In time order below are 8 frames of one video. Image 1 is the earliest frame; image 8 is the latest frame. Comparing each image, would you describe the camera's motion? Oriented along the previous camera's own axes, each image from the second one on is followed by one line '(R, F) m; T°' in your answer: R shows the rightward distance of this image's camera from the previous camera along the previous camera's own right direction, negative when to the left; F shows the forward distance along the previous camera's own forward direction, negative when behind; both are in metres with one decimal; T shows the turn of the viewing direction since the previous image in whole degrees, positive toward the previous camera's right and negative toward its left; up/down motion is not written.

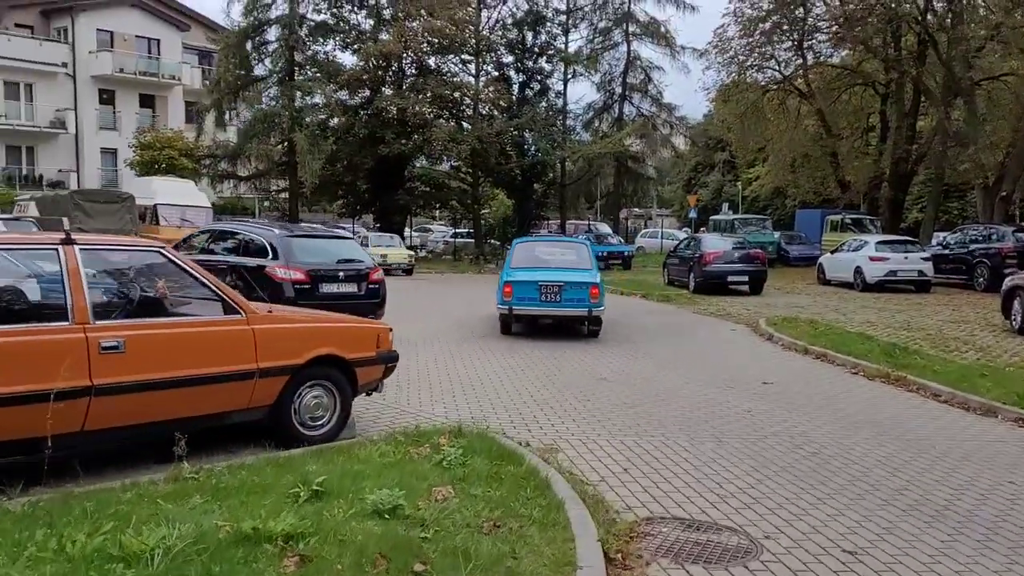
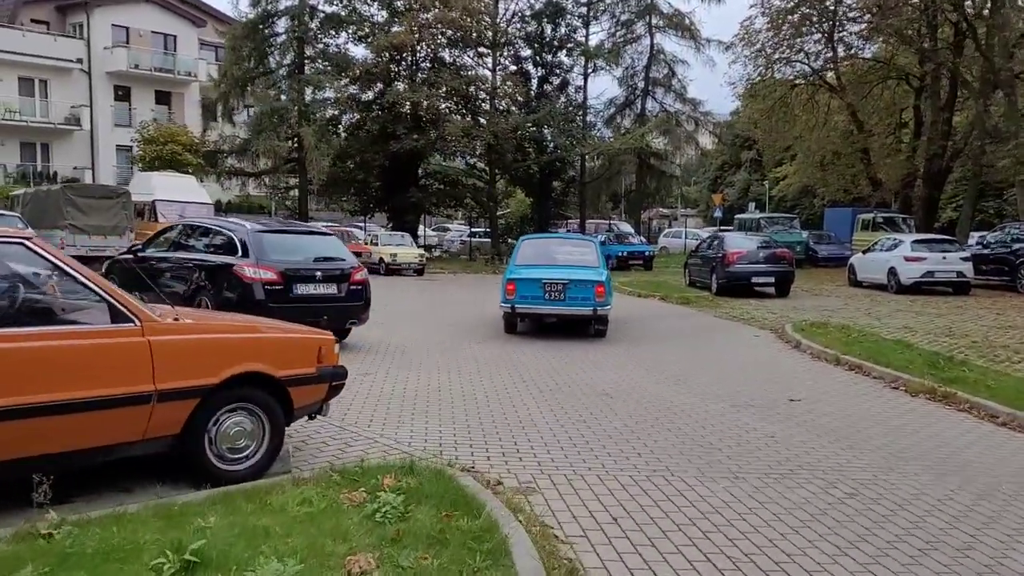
(+0.4, +1.2) m; -2°
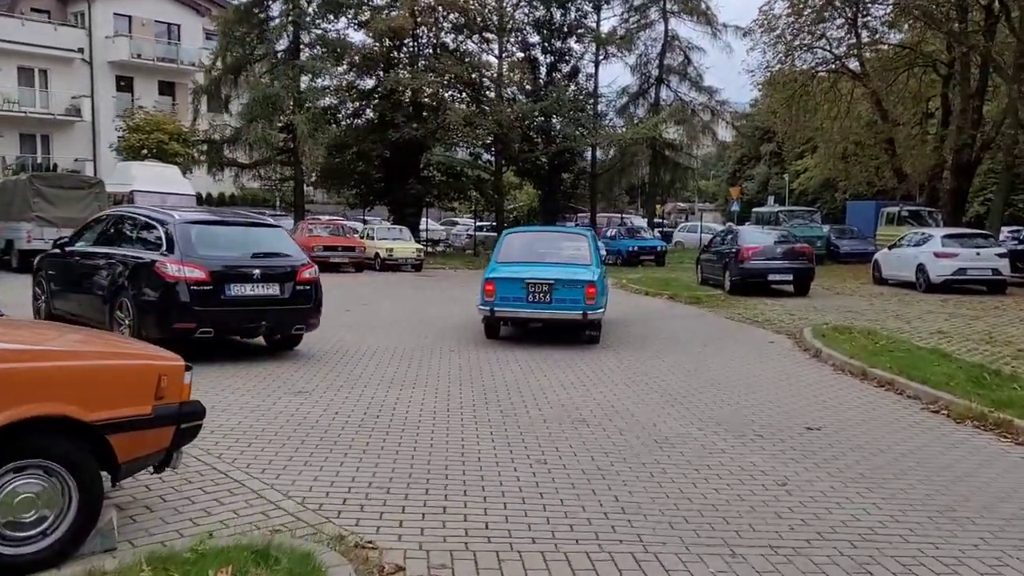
(+0.5, +1.6) m; -1°
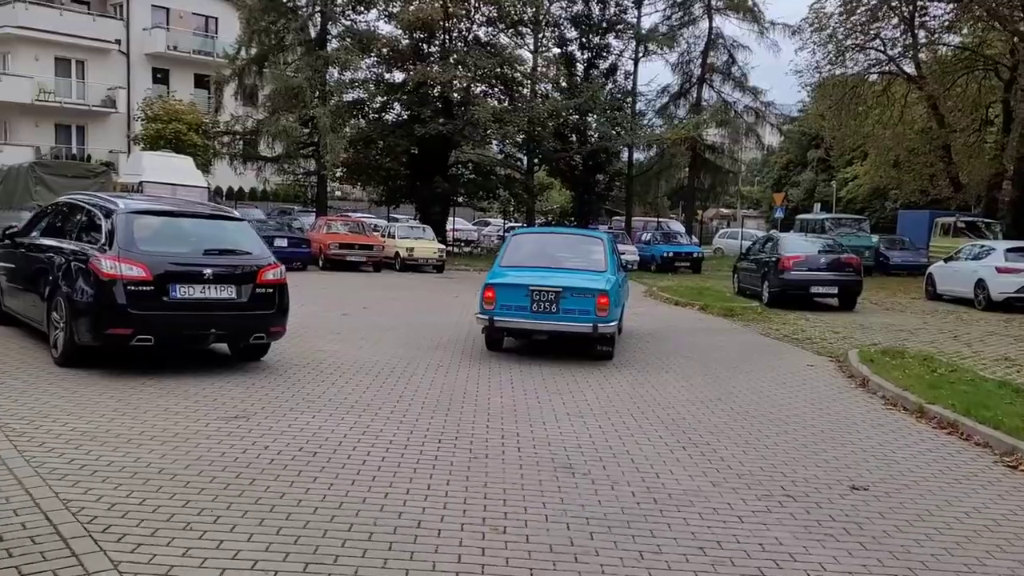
(+0.5, +1.4) m; -3°
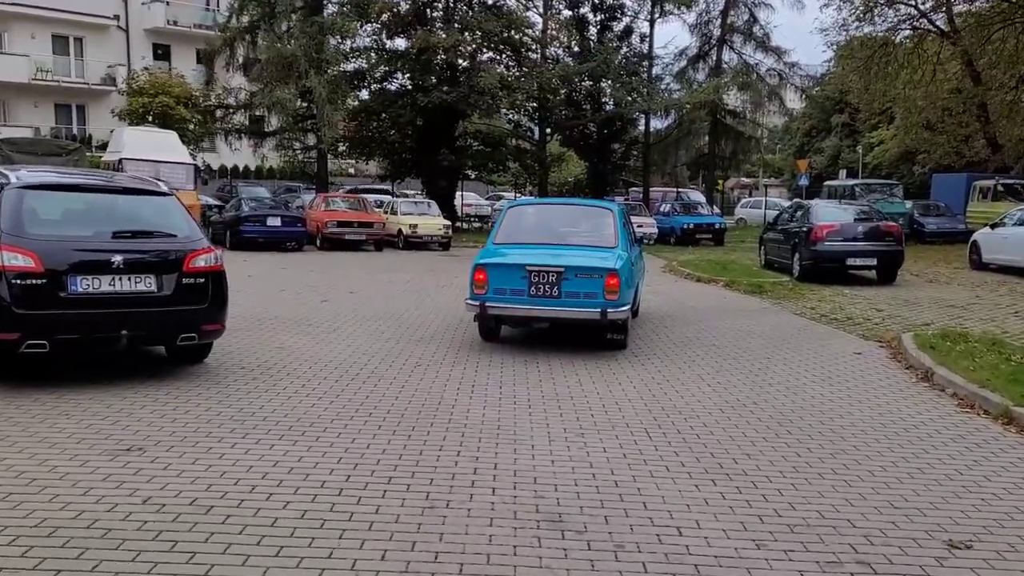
(+0.3, +1.6) m; -1°
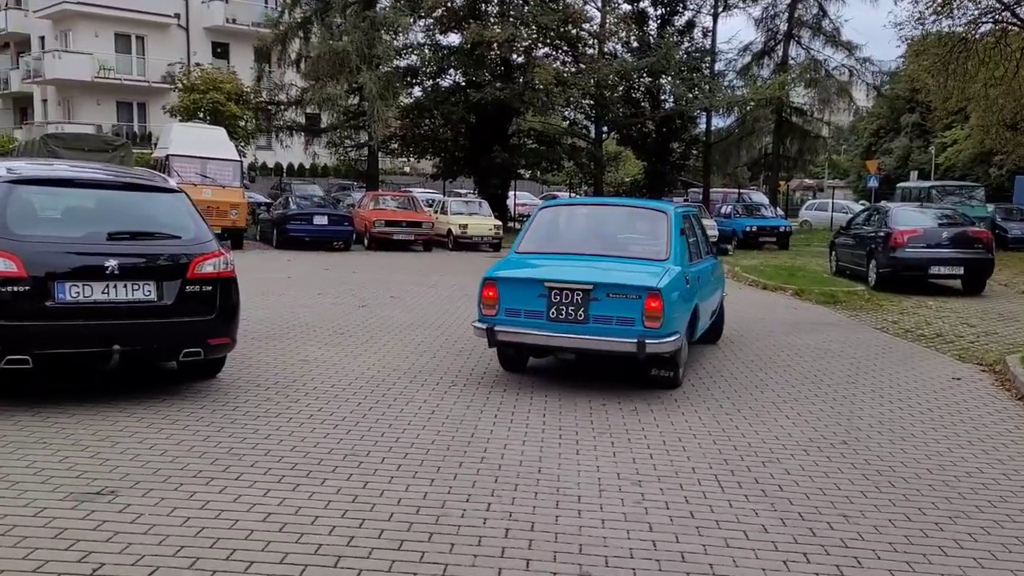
(0.0, +0.9) m; -4°
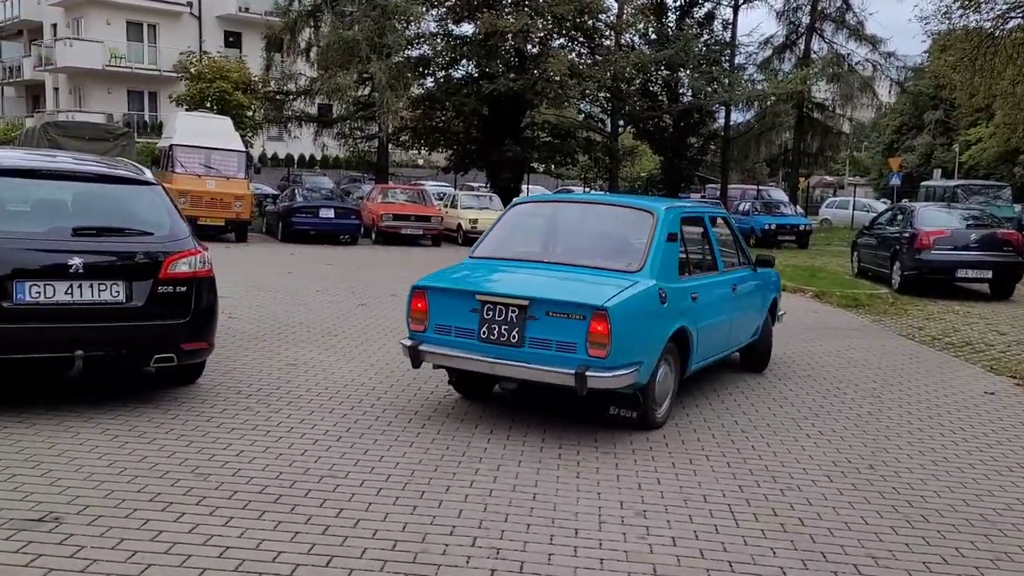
(+0.1, +0.5) m; -1°
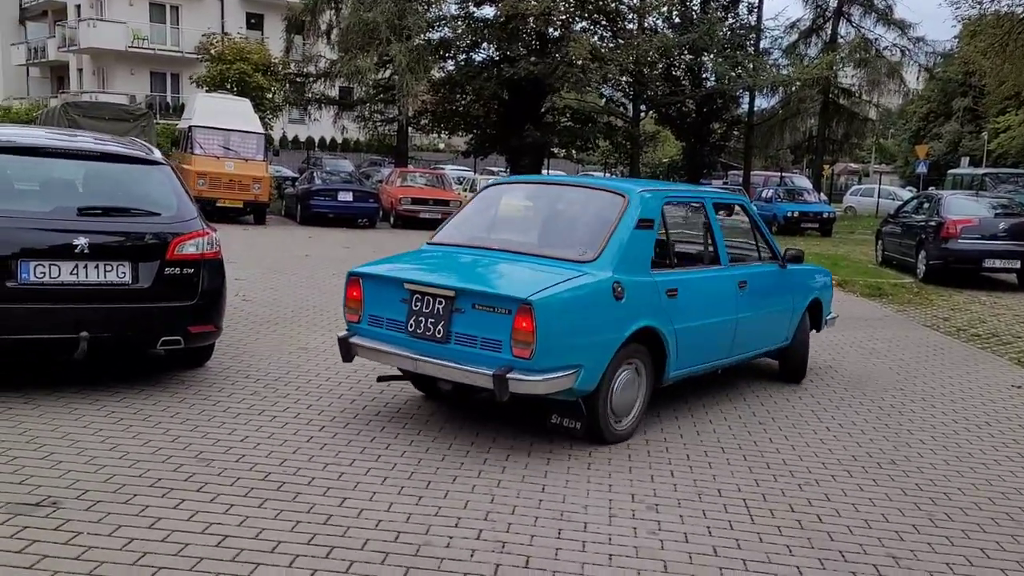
(0.0, +0.1) m; -1°
